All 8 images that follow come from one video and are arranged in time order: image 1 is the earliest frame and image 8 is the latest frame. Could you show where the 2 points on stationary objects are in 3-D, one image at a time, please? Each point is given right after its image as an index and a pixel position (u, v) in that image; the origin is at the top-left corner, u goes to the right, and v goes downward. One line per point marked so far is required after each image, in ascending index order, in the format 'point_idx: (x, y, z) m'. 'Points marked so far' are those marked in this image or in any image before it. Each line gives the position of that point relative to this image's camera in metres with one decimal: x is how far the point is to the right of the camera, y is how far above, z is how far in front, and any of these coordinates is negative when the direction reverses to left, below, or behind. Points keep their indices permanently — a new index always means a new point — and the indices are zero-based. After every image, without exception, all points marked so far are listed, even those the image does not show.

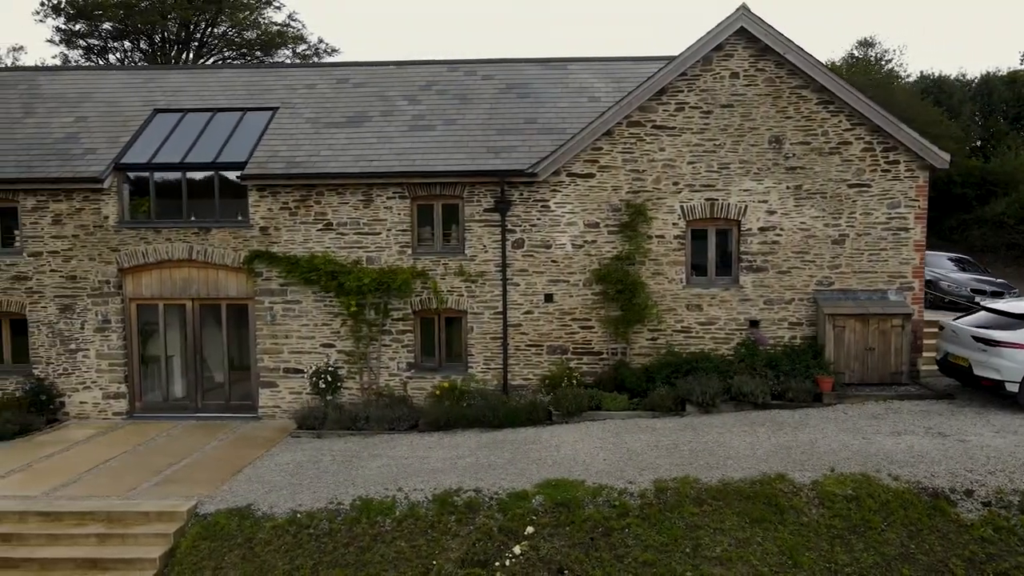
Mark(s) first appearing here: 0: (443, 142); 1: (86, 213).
0: (-1.1, +2.3, +12.5) m
1: (-6.7, +1.2, +12.3) m
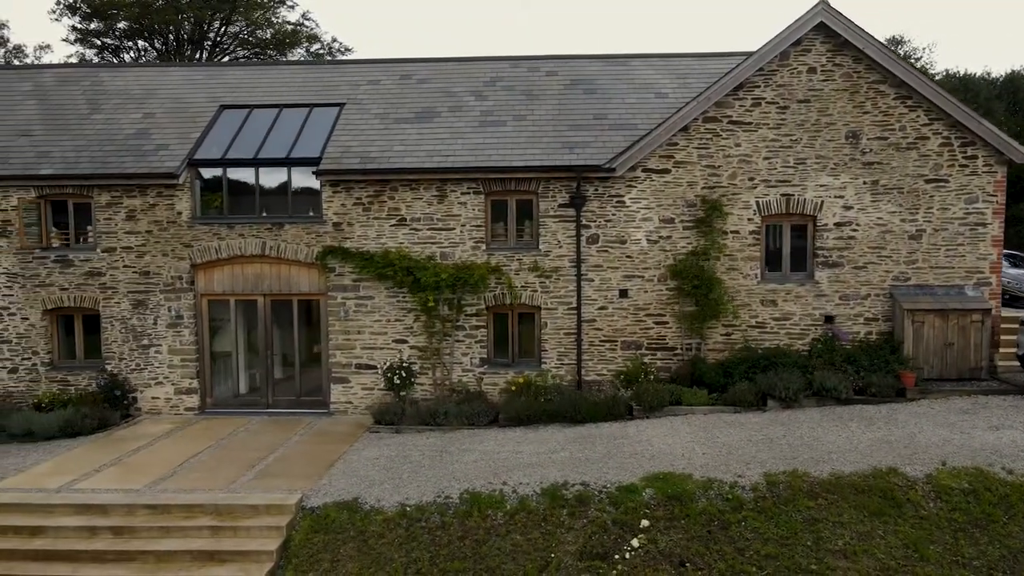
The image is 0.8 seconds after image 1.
0: (+0.1, +2.4, +12.5) m
1: (-5.6, +1.3, +12.3) m
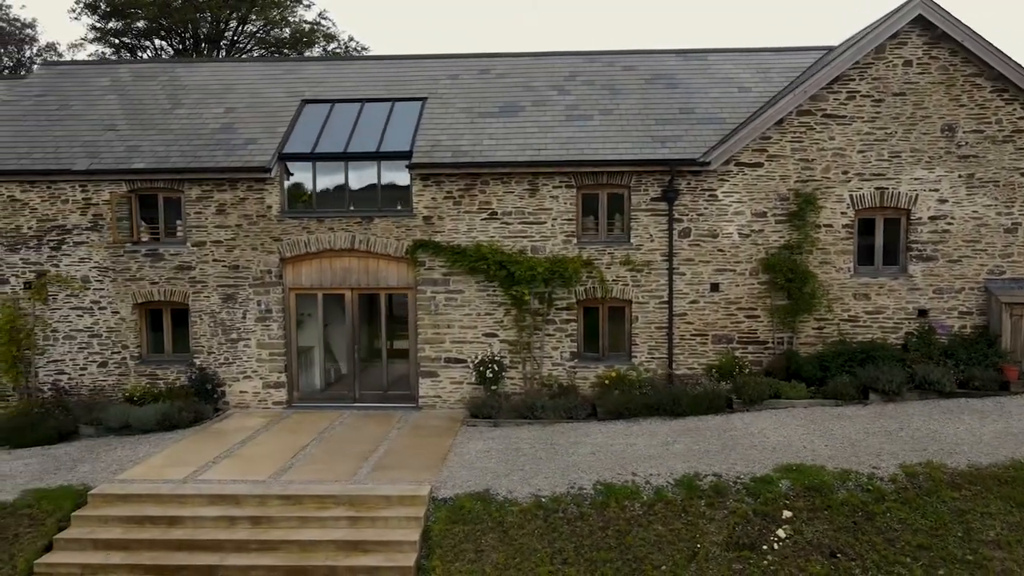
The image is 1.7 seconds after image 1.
0: (+1.5, +2.5, +12.5) m
1: (-4.2, +1.4, +12.4) m
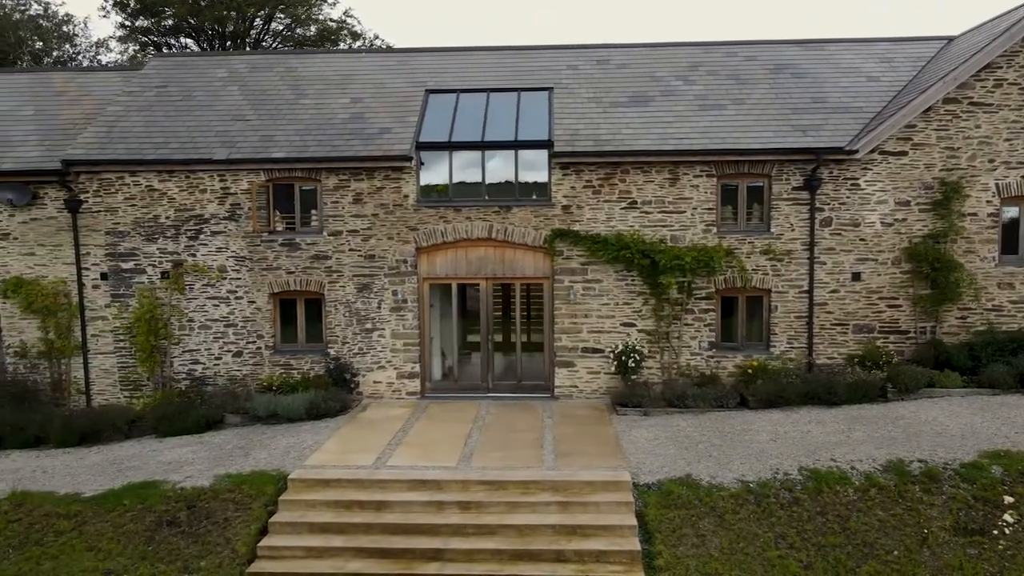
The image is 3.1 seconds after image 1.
0: (+3.7, +2.7, +12.4) m
1: (-2.0, +1.5, +12.4) m
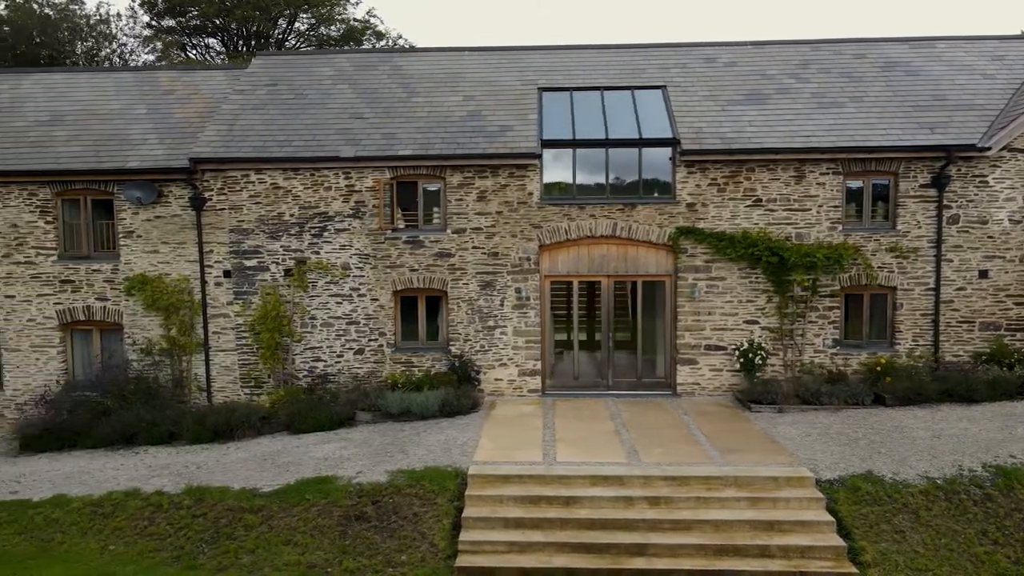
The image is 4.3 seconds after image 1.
0: (+5.7, +2.7, +12.4) m
1: (0.0, +1.6, +12.4) m
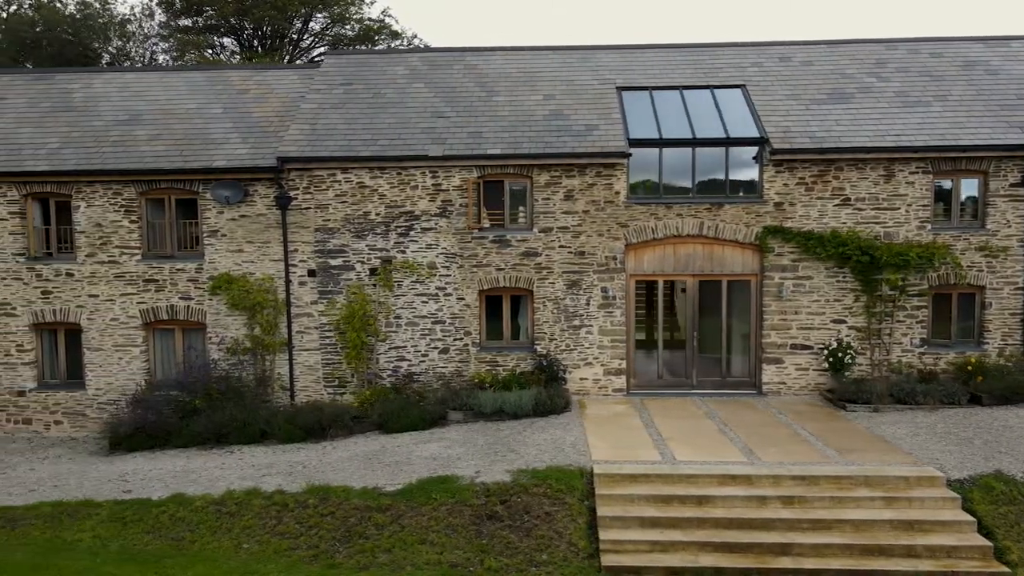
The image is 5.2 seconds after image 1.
0: (+7.0, +2.7, +12.4) m
1: (+1.4, +1.6, +12.4) m
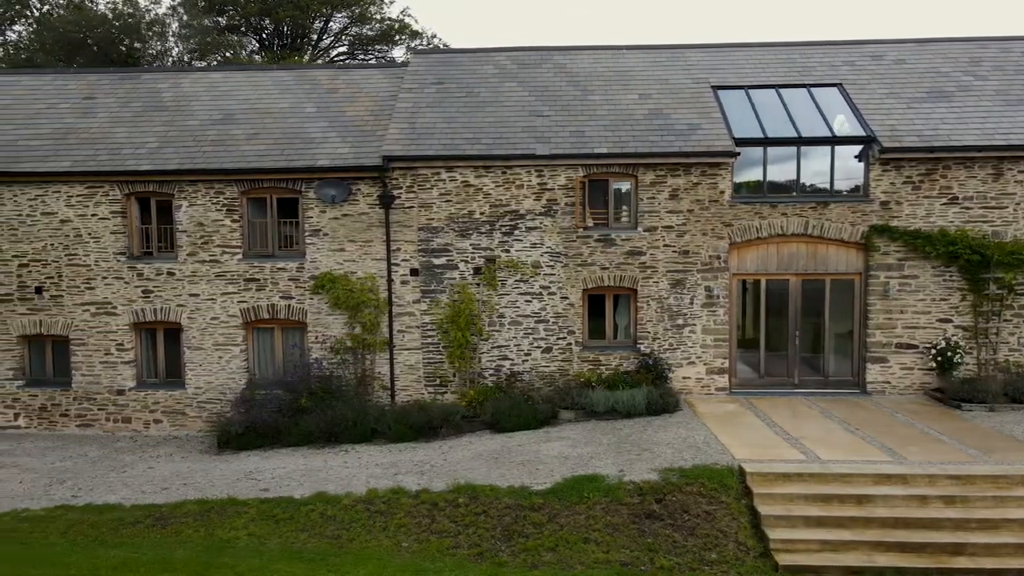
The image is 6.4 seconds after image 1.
0: (+8.7, +2.7, +12.3) m
1: (+3.0, +1.6, +12.4) m
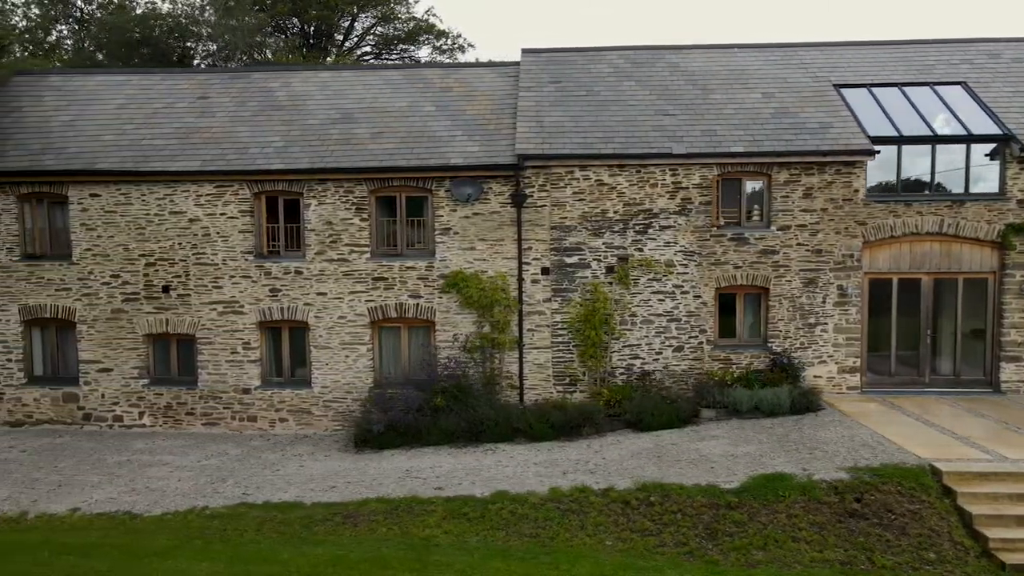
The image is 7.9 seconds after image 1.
0: (+10.8, +2.7, +12.3) m
1: (+5.2, +1.6, +12.3) m
